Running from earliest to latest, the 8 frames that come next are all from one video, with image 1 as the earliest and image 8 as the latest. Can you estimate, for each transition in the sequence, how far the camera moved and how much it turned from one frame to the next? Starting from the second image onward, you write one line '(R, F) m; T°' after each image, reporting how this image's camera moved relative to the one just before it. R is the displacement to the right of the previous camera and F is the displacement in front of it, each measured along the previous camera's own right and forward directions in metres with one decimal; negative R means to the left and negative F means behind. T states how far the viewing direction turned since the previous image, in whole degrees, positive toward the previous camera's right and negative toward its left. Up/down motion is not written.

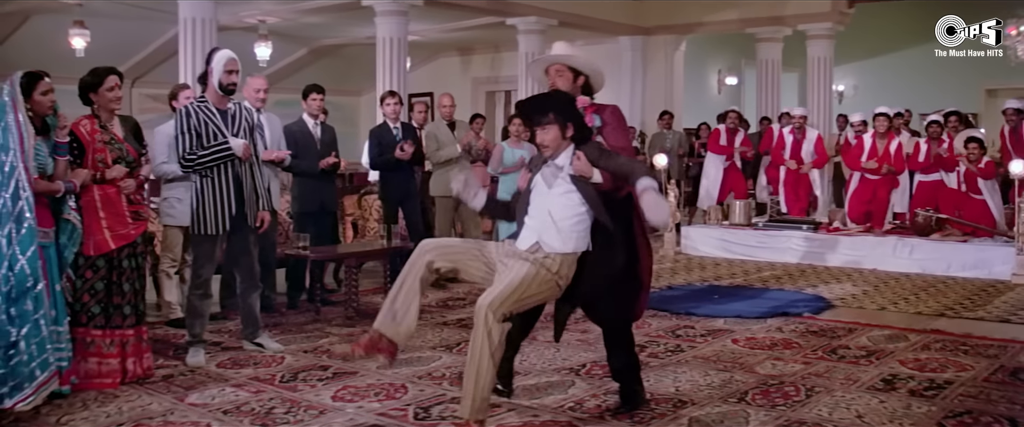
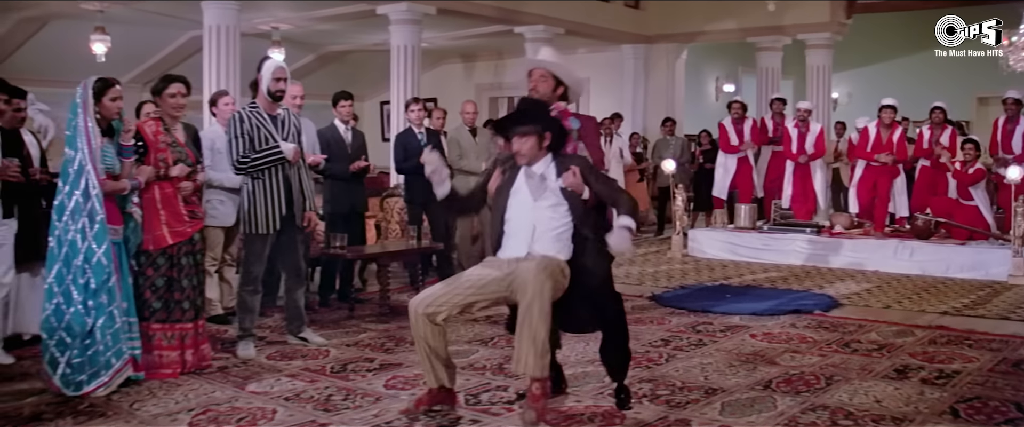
(-0.2, -0.3) m; +1°
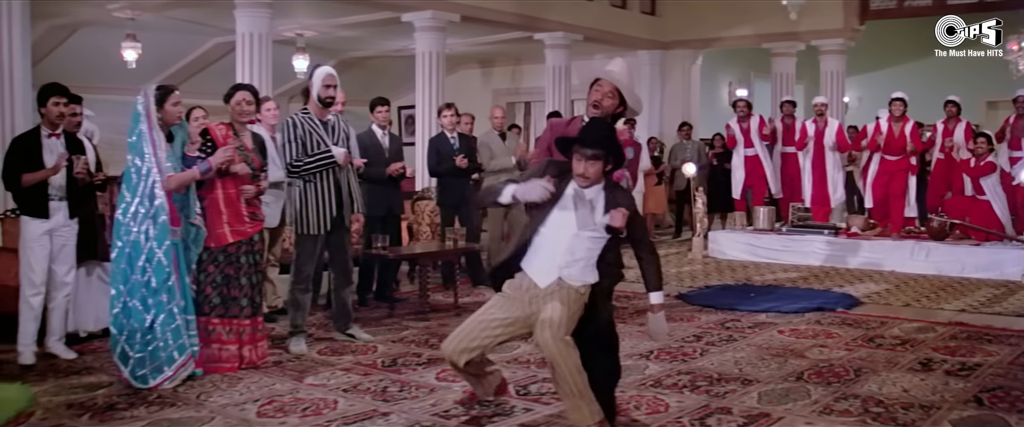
(-0.2, -0.2) m; 0°
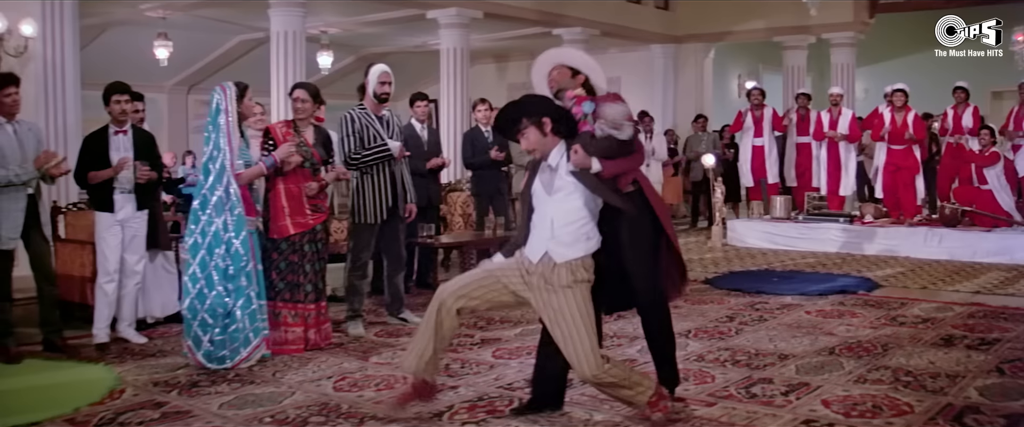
(-0.2, -0.3) m; 0°
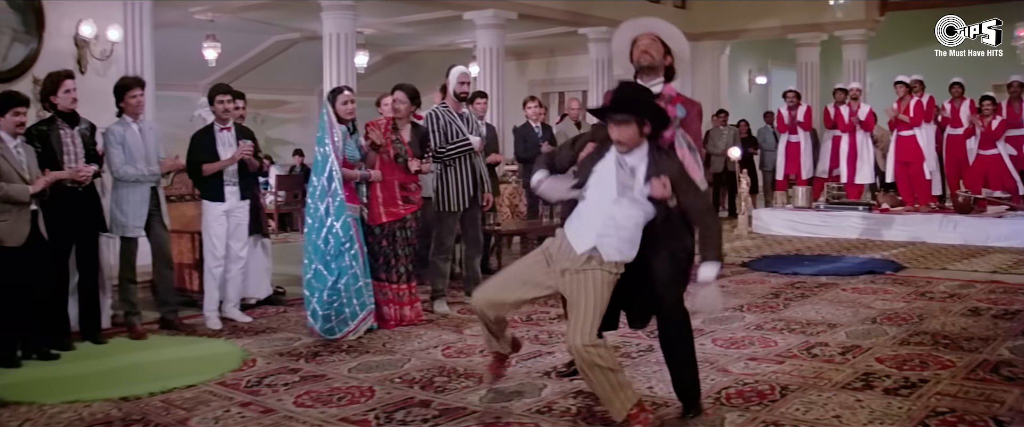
(-0.4, -0.5) m; 0°
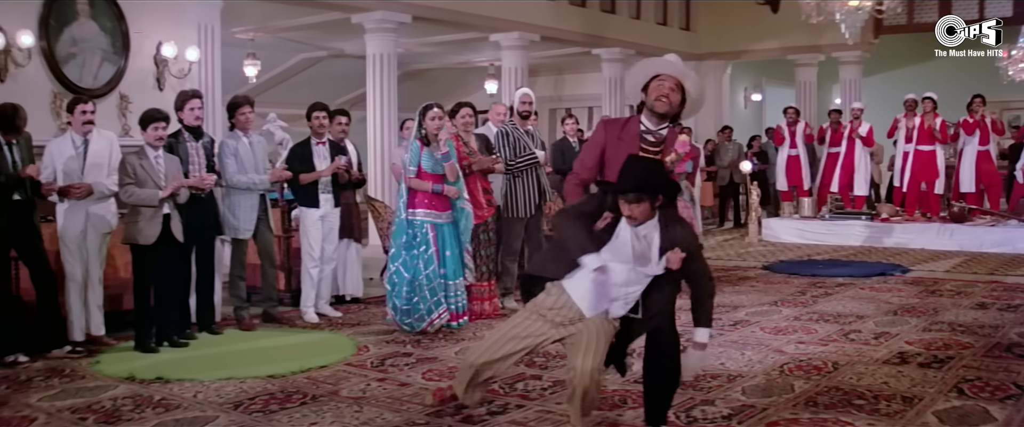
(-0.6, -0.7) m; +1°
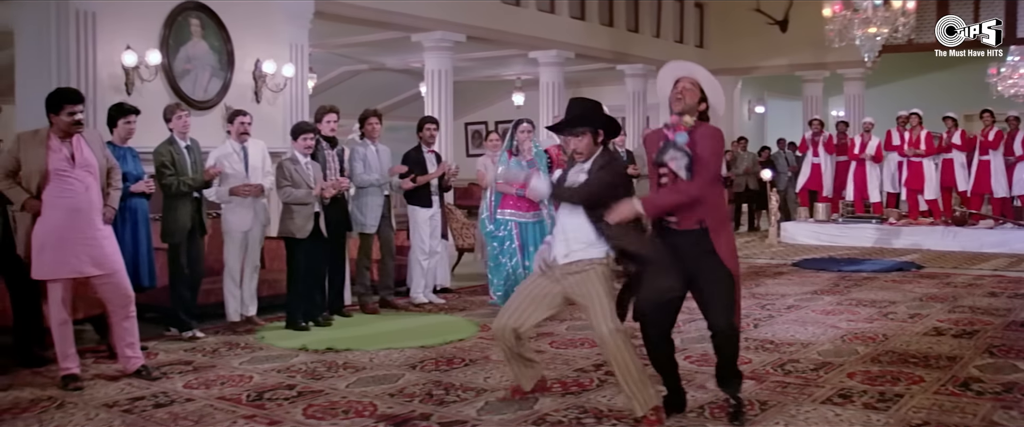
(-0.8, -1.0) m; +1°
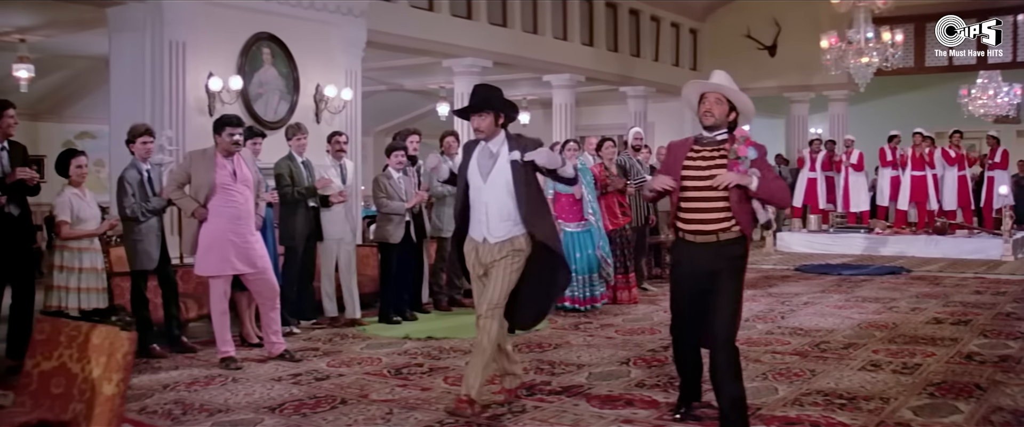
(-0.7, -1.0) m; +2°
